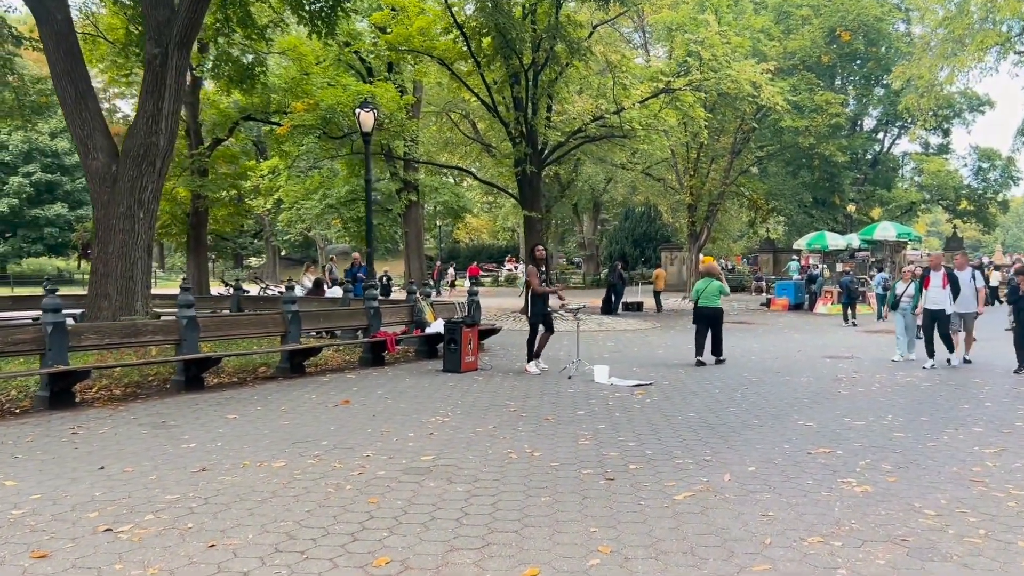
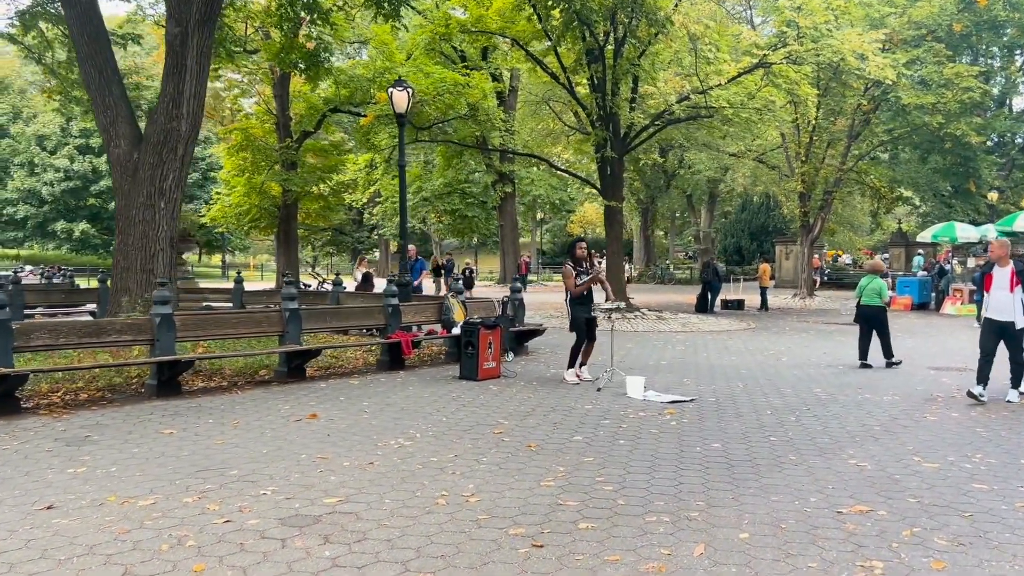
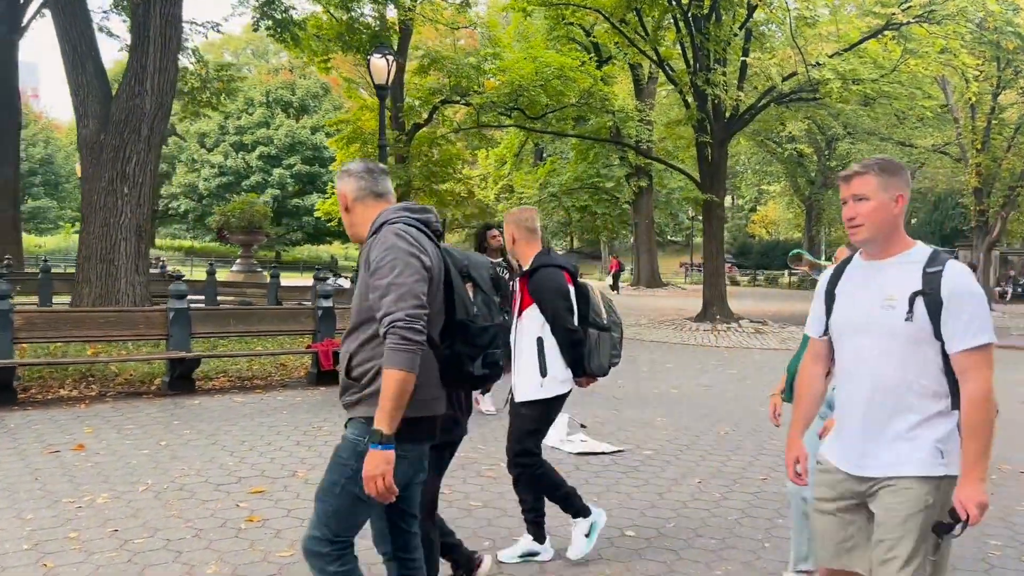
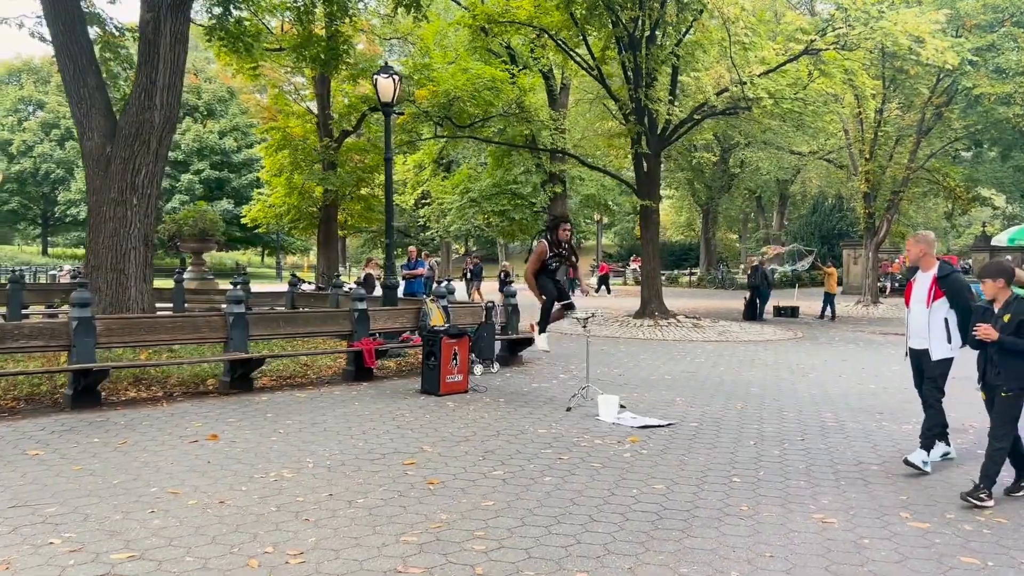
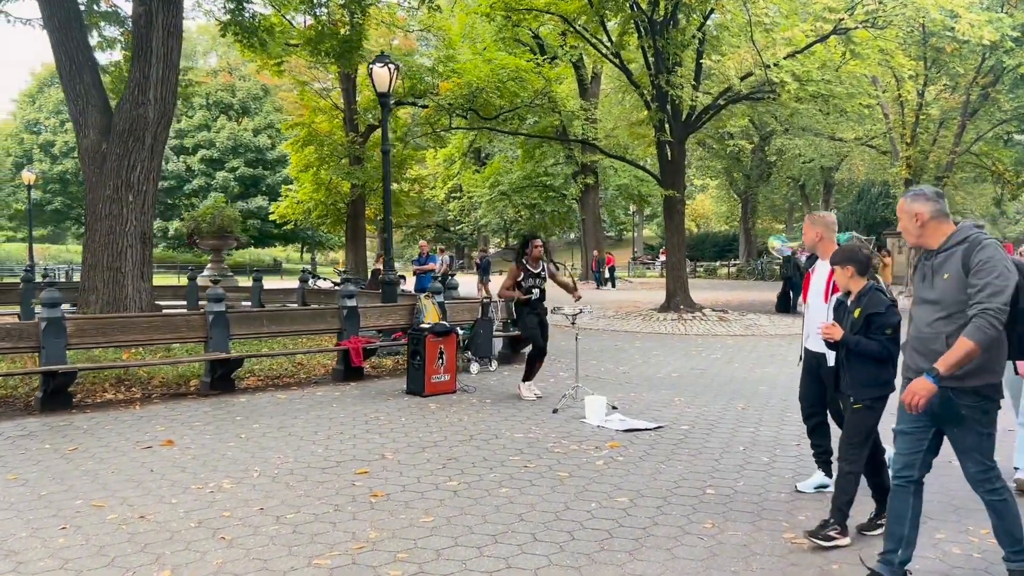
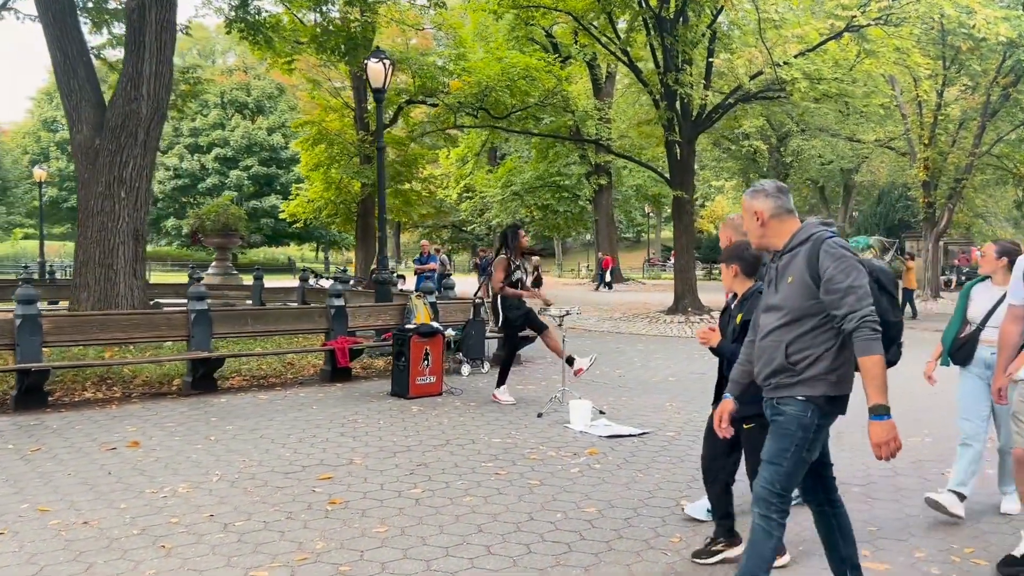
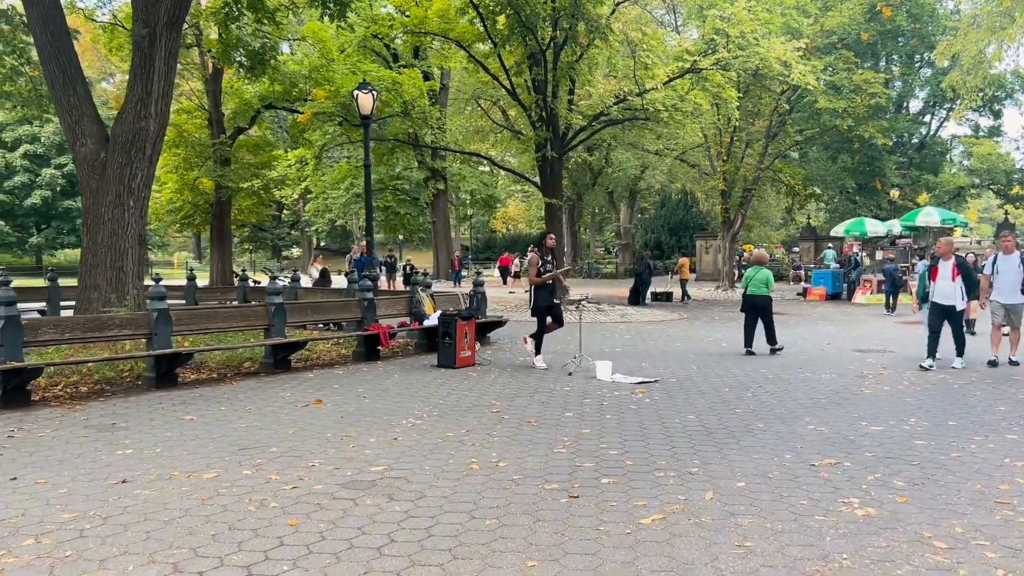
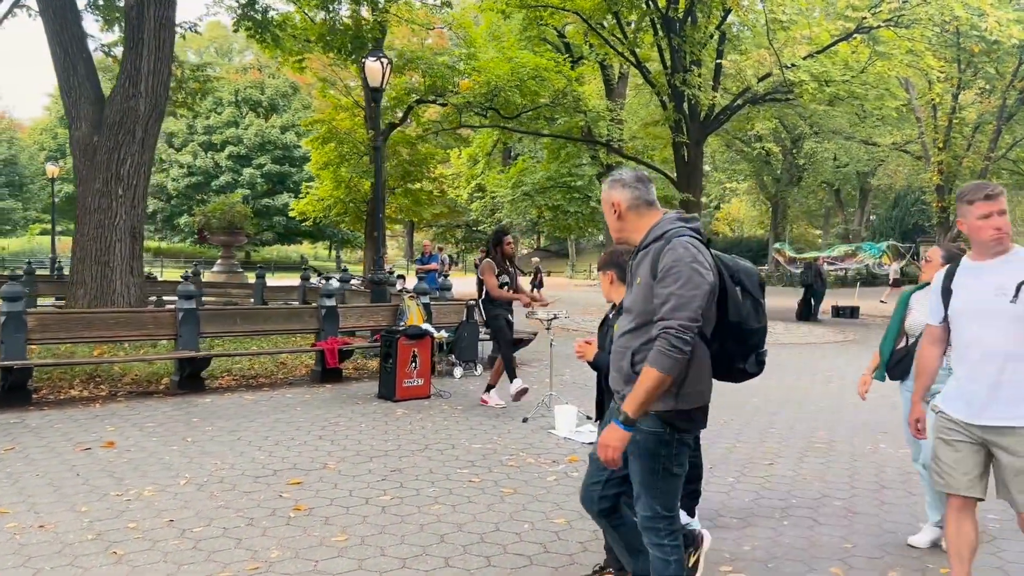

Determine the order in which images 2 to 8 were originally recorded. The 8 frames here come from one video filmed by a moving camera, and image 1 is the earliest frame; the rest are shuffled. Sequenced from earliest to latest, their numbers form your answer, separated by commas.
7, 2, 4, 5, 6, 8, 3
